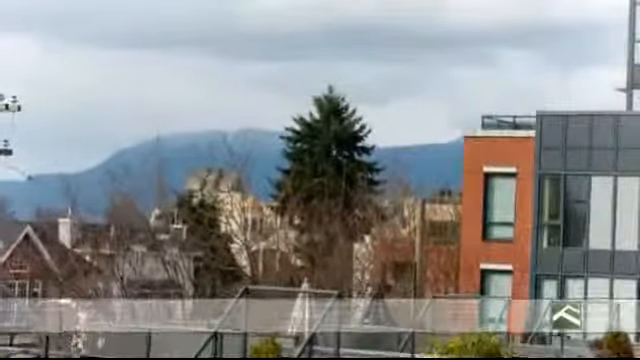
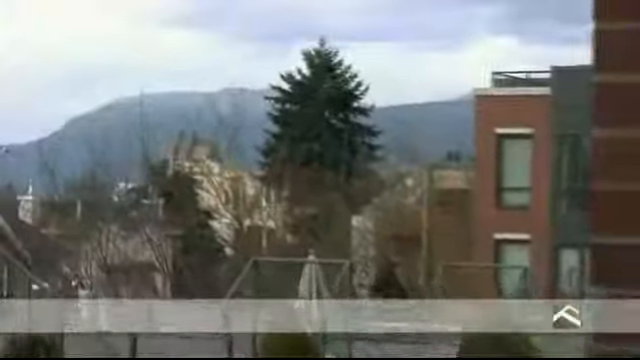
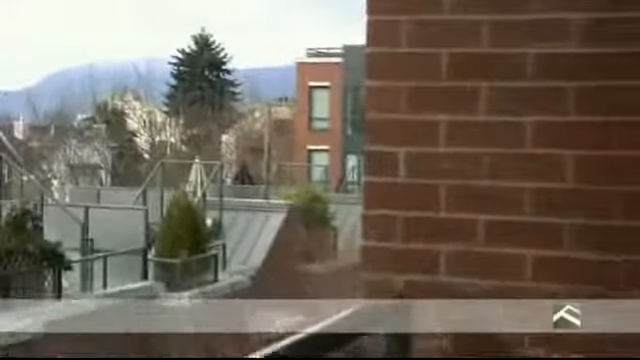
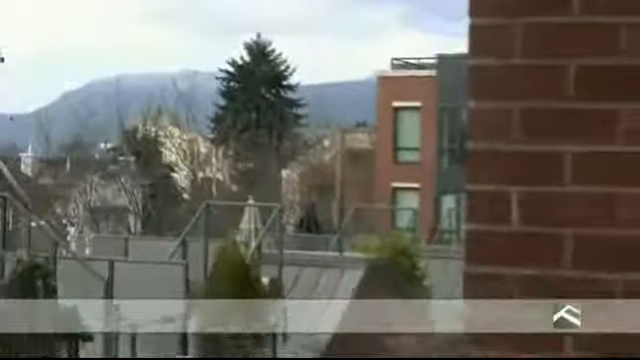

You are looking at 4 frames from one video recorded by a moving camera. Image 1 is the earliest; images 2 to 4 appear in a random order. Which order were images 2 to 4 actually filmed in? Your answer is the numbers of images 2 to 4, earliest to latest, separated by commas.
2, 4, 3
